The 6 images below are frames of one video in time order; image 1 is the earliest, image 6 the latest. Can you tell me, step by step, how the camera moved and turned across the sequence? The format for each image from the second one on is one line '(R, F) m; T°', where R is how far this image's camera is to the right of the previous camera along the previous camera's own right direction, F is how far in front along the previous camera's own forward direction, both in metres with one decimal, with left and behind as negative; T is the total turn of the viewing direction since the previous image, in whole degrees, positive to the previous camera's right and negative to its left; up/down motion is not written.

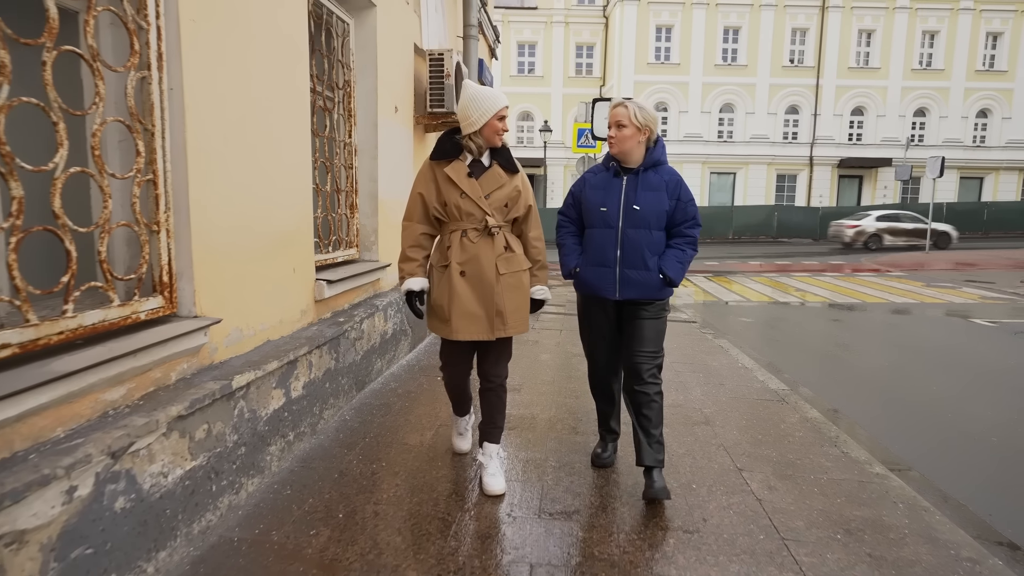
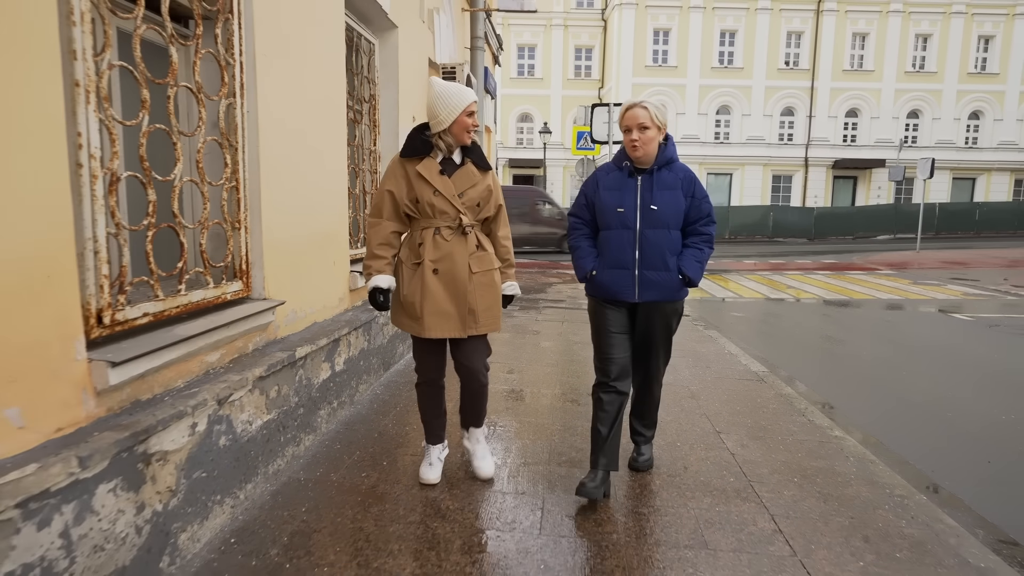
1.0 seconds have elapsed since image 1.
(-0.1, -0.6) m; 0°
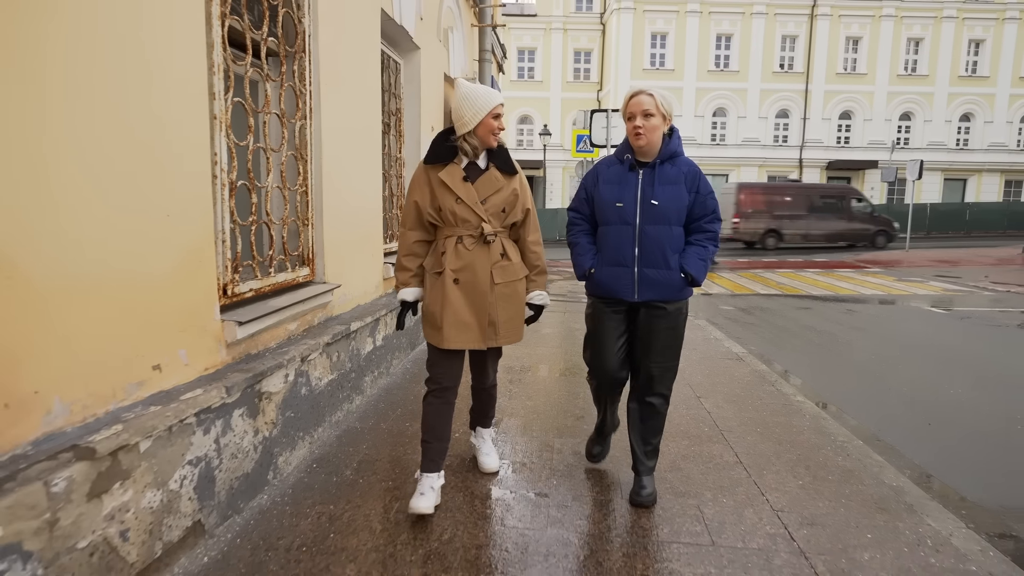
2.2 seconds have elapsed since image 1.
(-0.1, -0.7) m; 0°
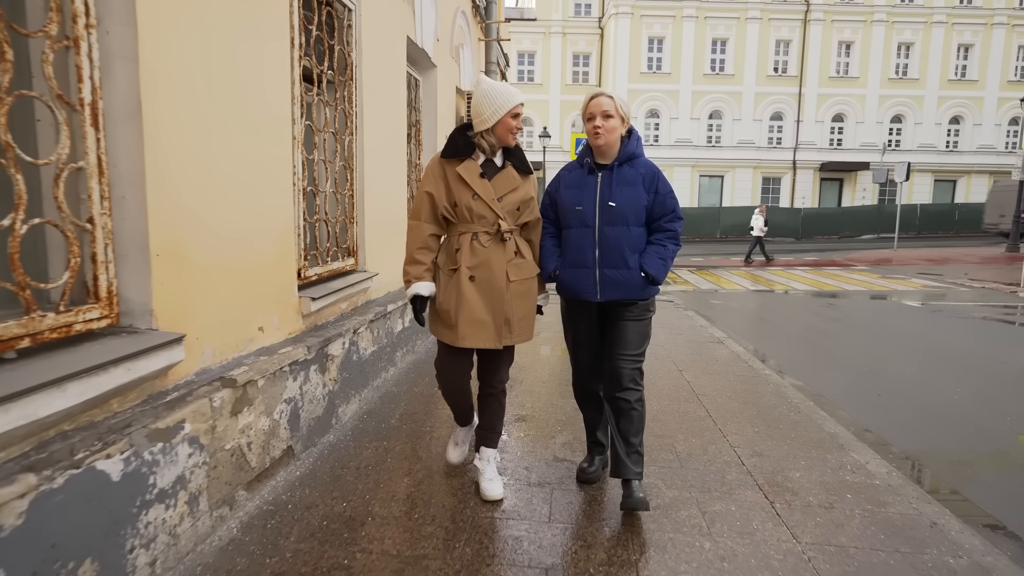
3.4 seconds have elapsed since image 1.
(-0.1, -0.8) m; 0°
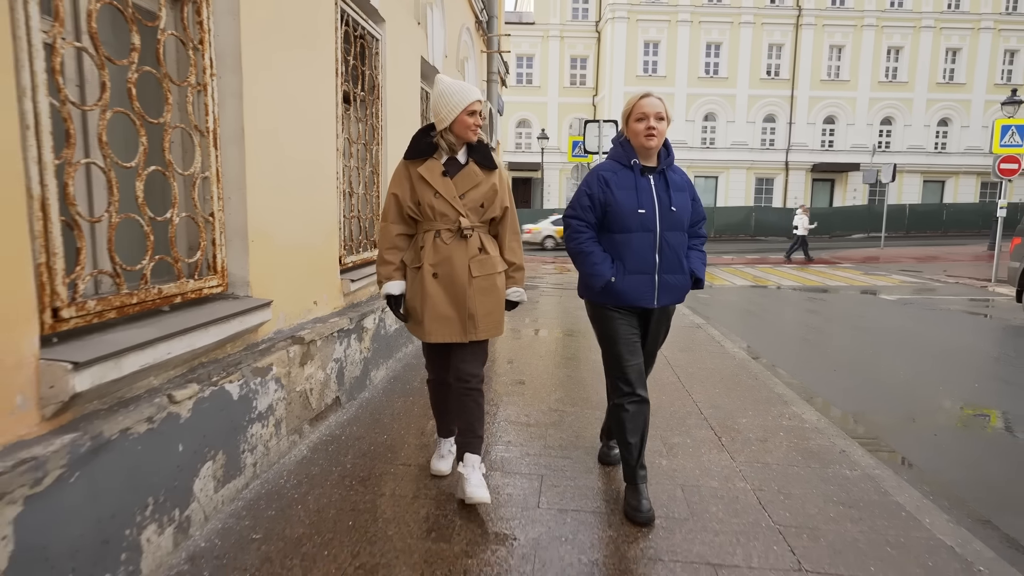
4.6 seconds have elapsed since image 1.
(0.0, -0.8) m; 0°
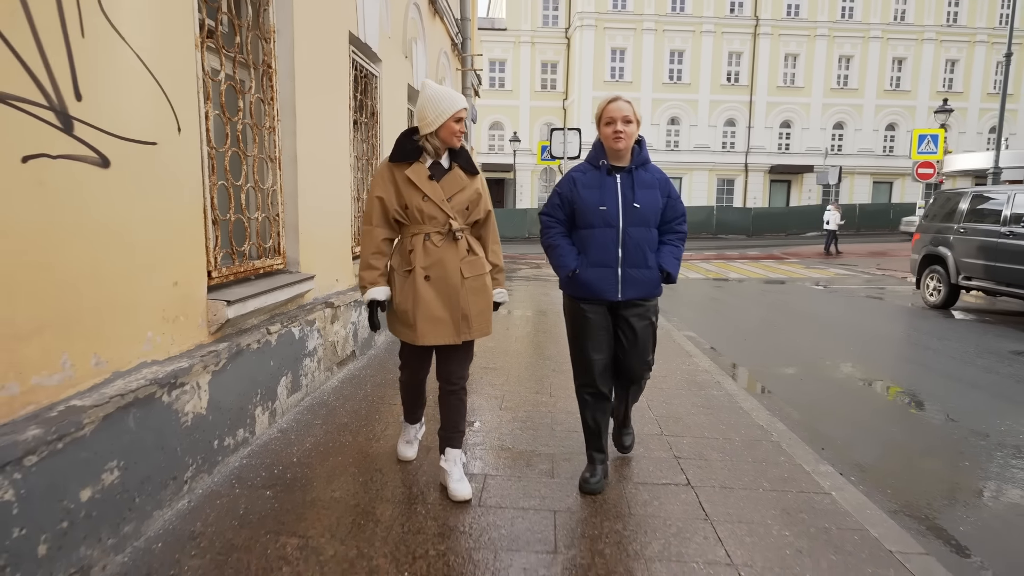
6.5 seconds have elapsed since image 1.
(0.0, -1.4) m; +2°
